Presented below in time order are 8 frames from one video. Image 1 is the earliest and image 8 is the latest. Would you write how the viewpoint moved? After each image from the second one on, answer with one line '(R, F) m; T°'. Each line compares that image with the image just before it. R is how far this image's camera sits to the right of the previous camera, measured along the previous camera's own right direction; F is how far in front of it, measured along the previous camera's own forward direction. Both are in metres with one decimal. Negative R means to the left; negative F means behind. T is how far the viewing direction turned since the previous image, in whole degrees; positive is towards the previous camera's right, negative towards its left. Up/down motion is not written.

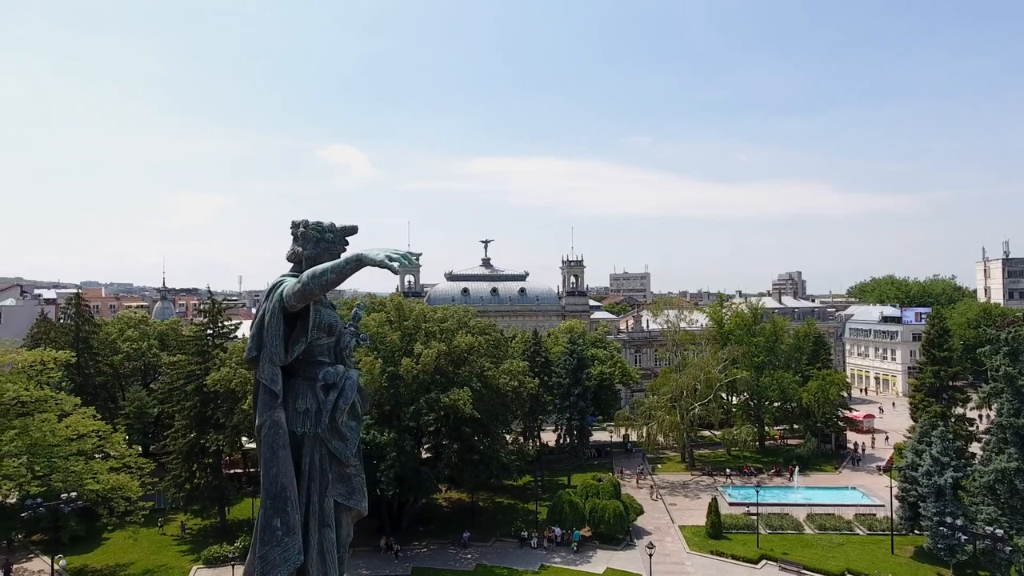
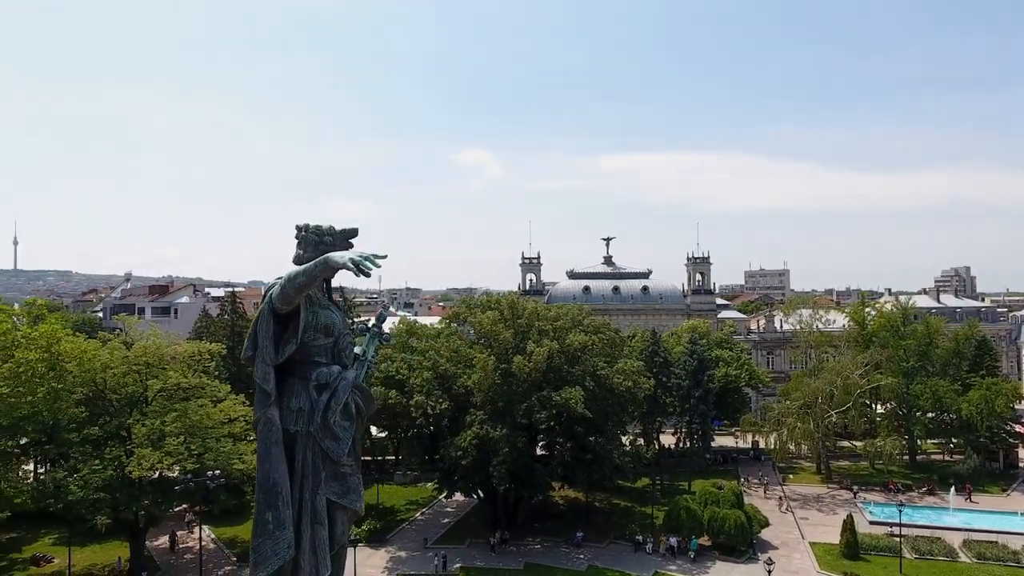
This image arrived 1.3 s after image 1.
(+0.6, +0.2) m; -11°
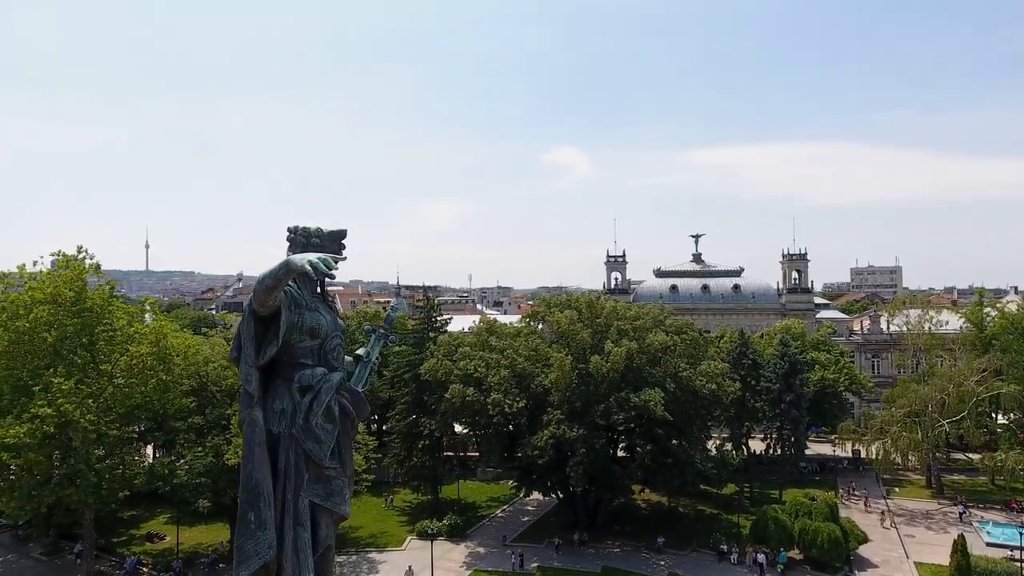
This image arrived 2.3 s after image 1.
(+0.5, +0.2) m; -8°
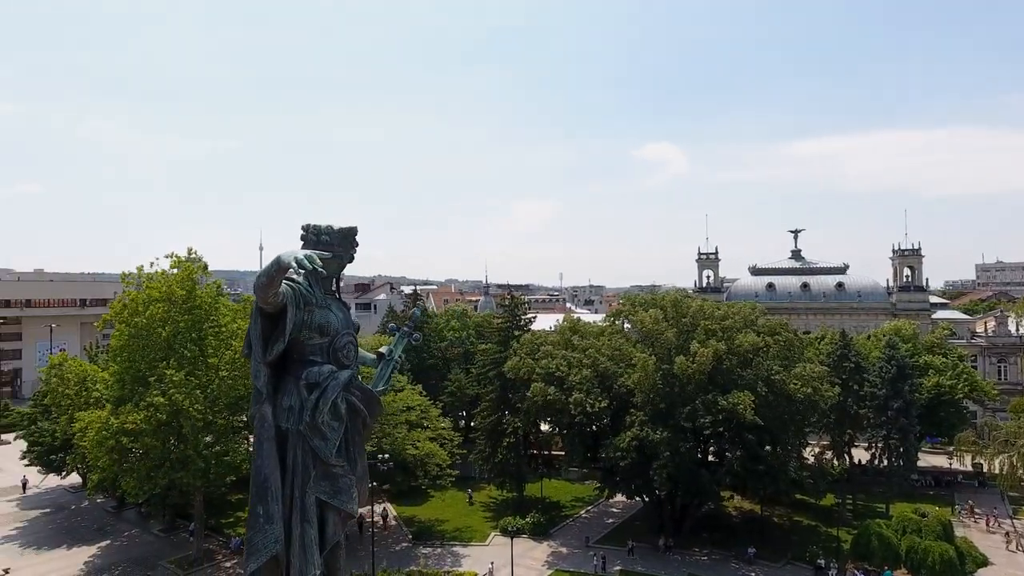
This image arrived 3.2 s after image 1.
(+0.4, +0.1) m; -8°
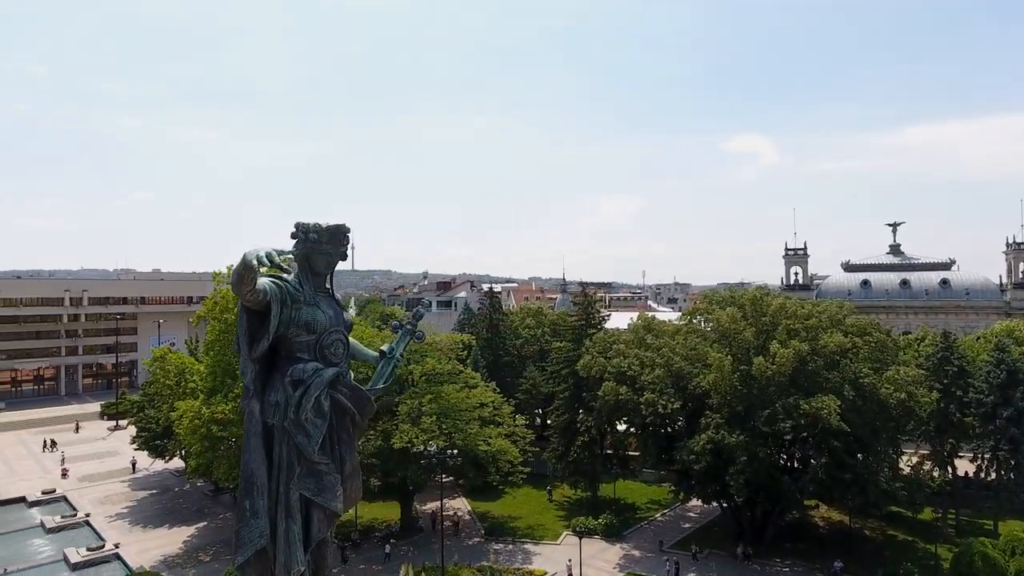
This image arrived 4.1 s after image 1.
(+0.4, +0.1) m; -7°
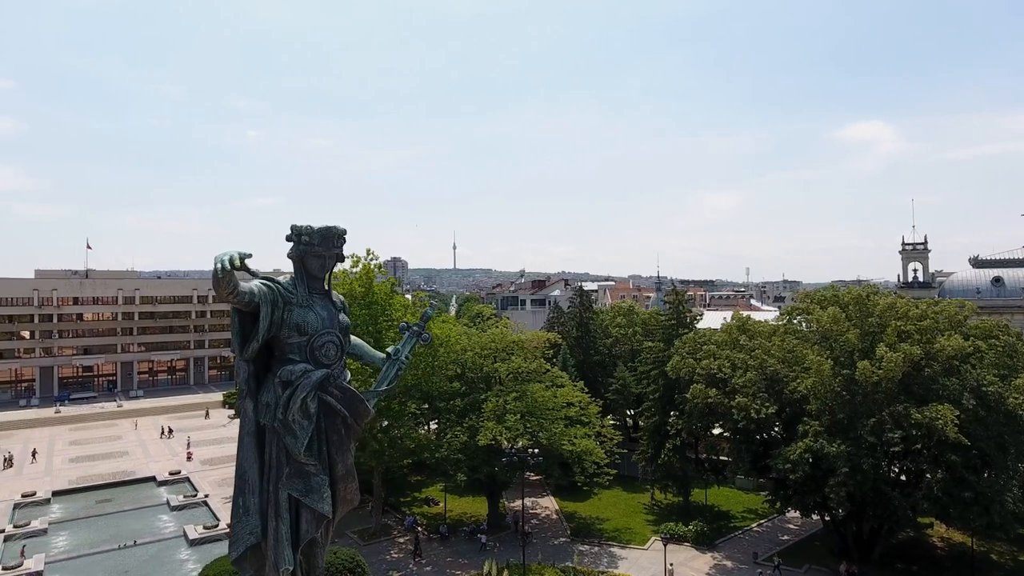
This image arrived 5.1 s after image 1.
(+0.5, +0.2) m; -9°
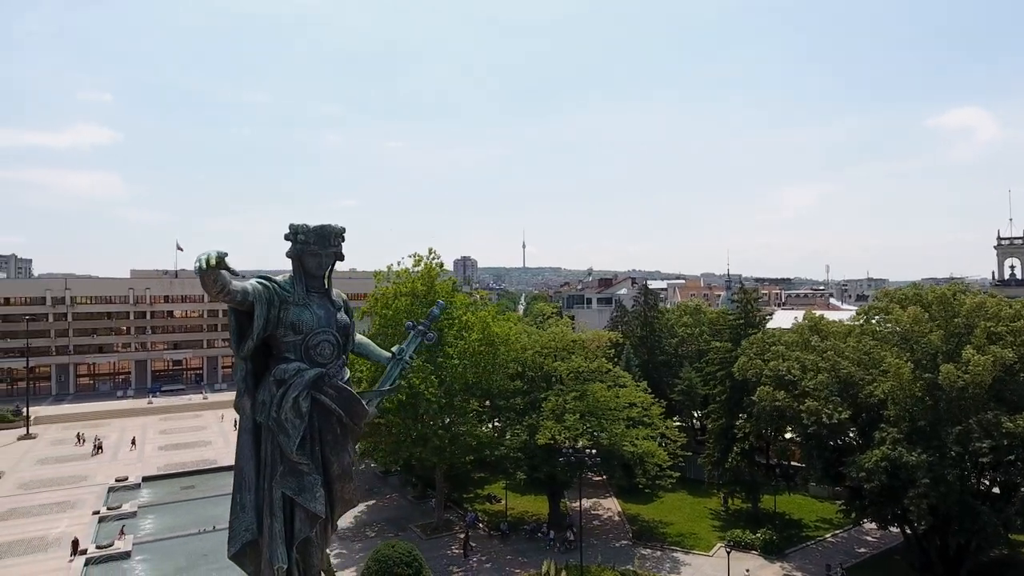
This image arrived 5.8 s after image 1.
(+0.3, +0.1) m; -6°
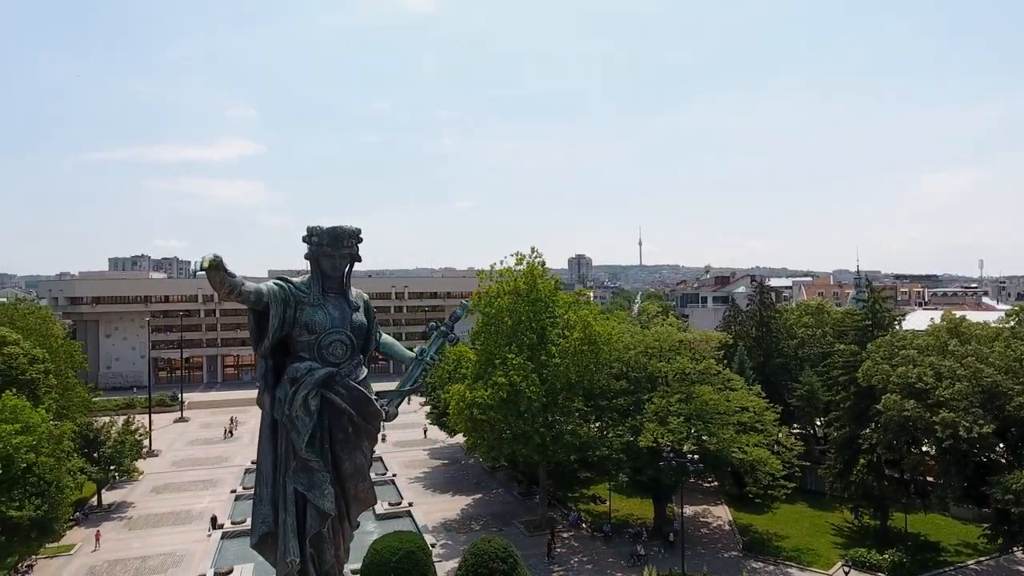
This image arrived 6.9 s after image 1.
(+0.5, +0.1) m; -10°
